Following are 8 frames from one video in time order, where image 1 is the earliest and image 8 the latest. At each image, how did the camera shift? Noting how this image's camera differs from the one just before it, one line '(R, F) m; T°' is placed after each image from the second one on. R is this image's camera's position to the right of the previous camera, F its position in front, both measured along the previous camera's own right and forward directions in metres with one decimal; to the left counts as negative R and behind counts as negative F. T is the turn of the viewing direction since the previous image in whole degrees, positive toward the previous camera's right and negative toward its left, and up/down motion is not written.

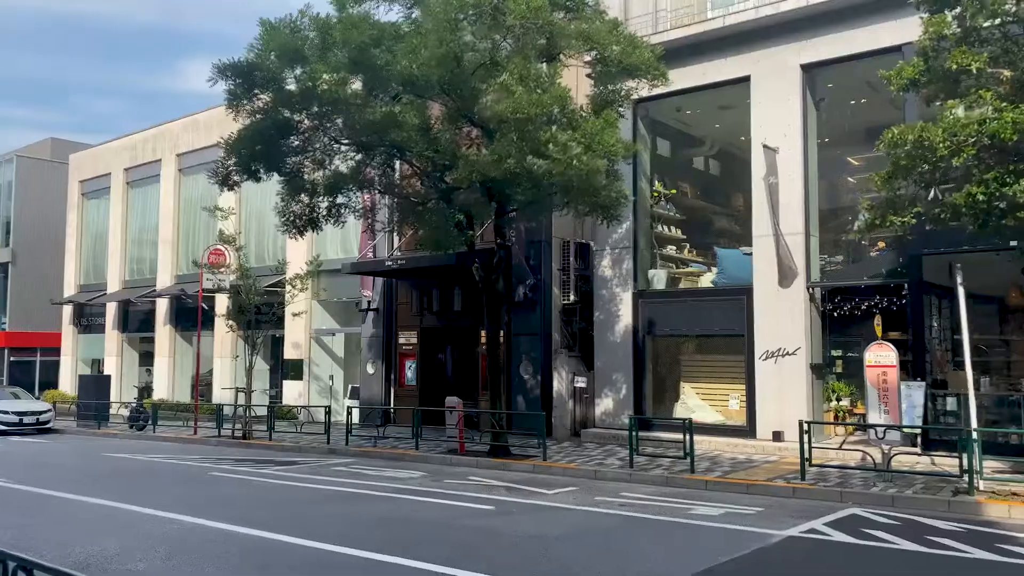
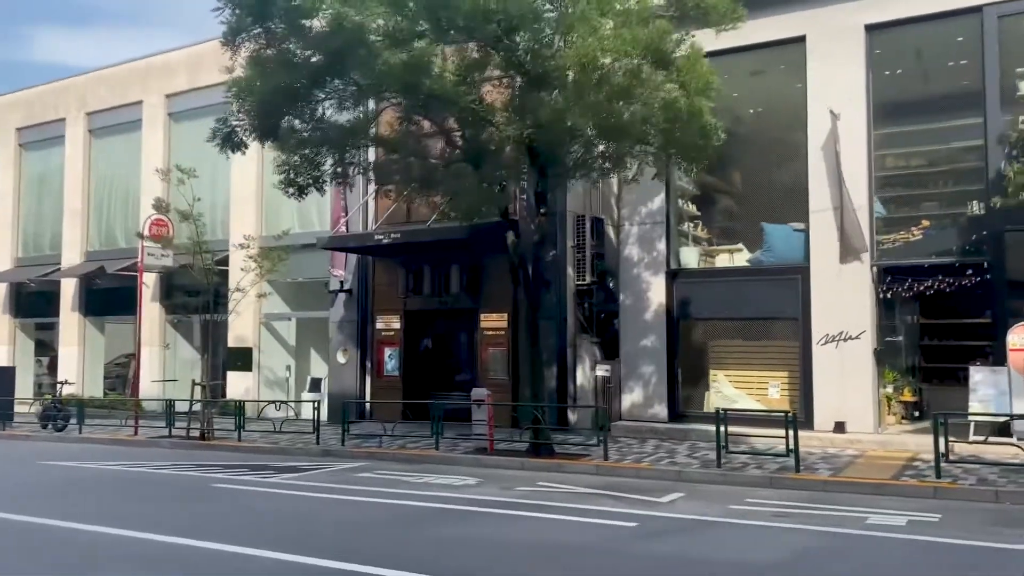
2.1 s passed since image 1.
(-2.9, +2.3) m; +8°
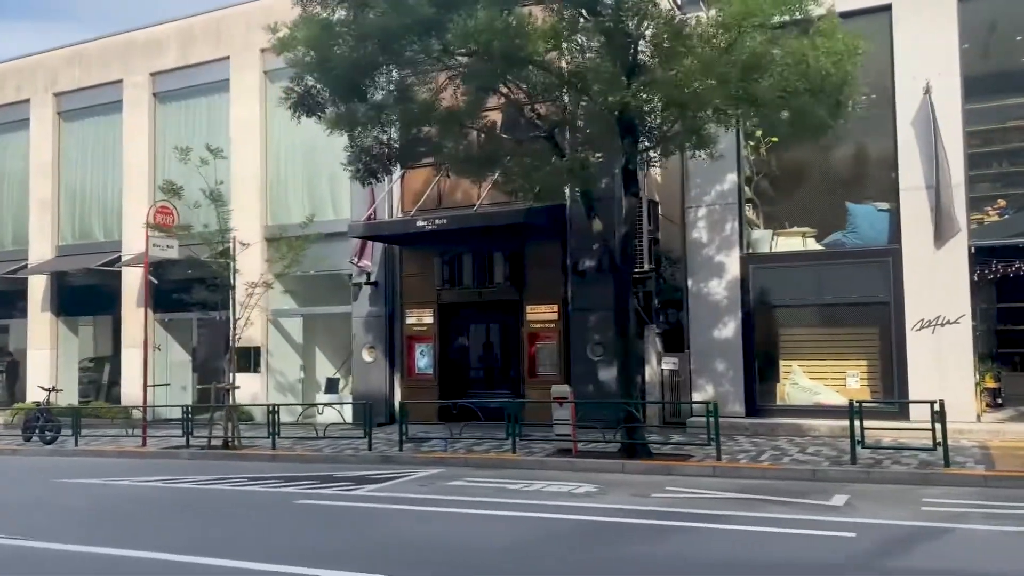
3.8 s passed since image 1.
(-2.4, +1.4) m; +5°
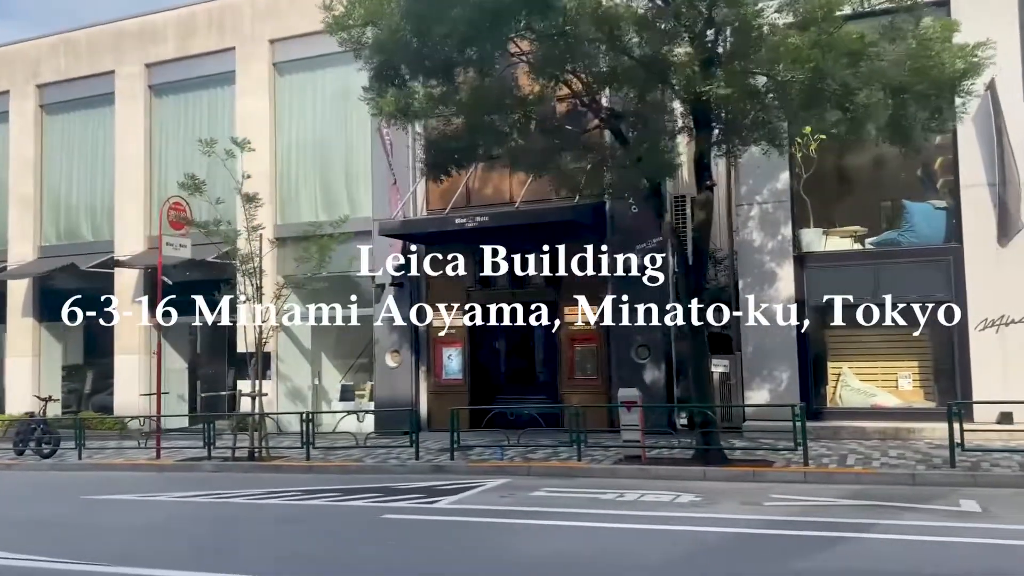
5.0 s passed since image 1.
(-1.8, +0.7) m; +4°
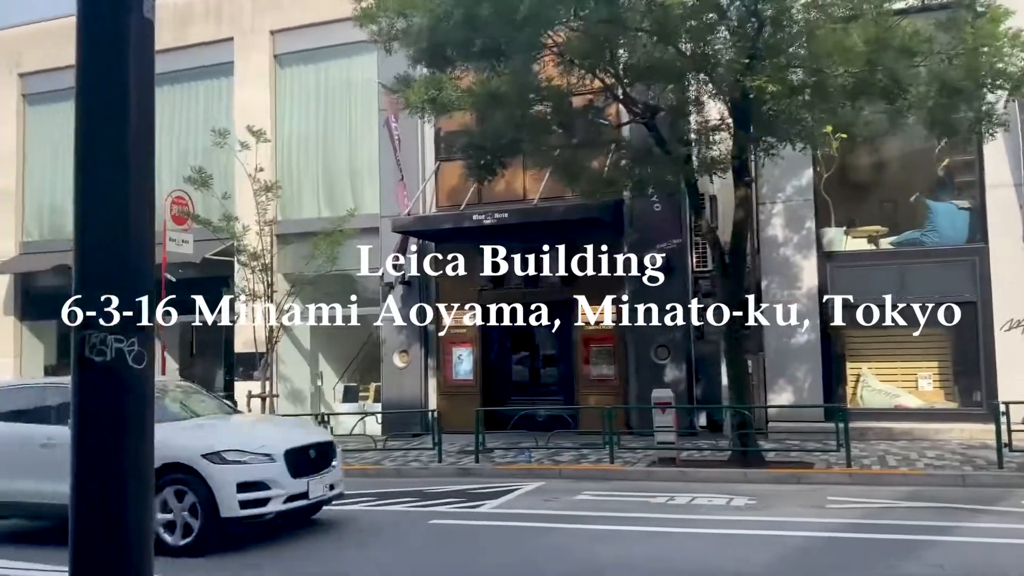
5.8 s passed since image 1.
(-1.0, +0.4) m; +3°
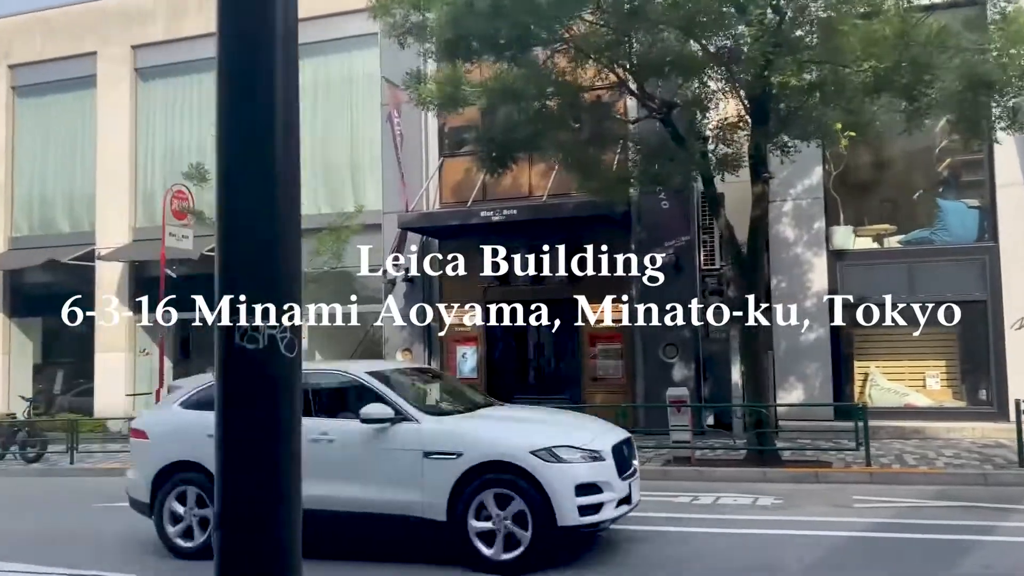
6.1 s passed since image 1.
(-0.5, +0.2) m; +1°
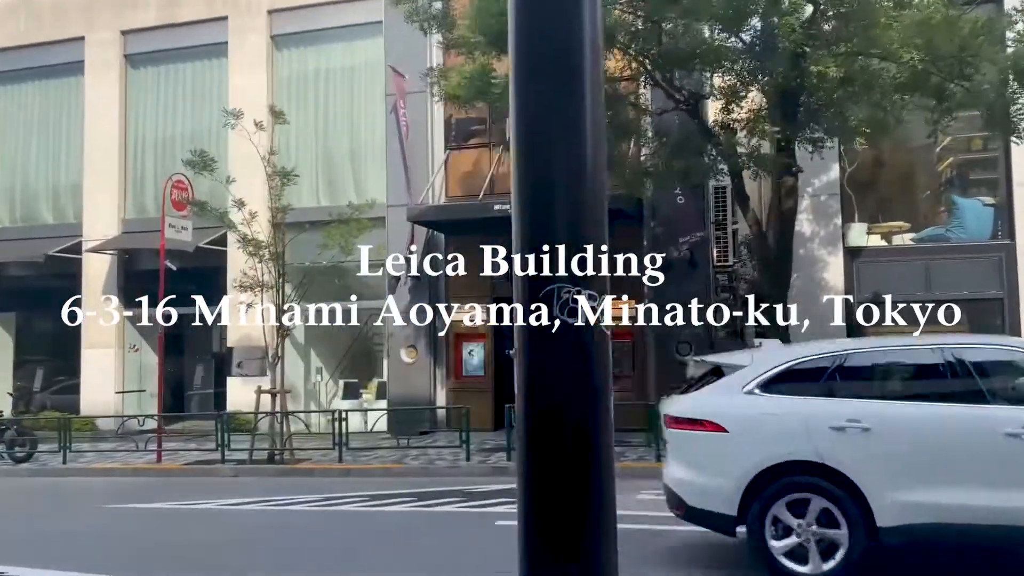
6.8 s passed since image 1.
(-0.8, +0.3) m; +2°
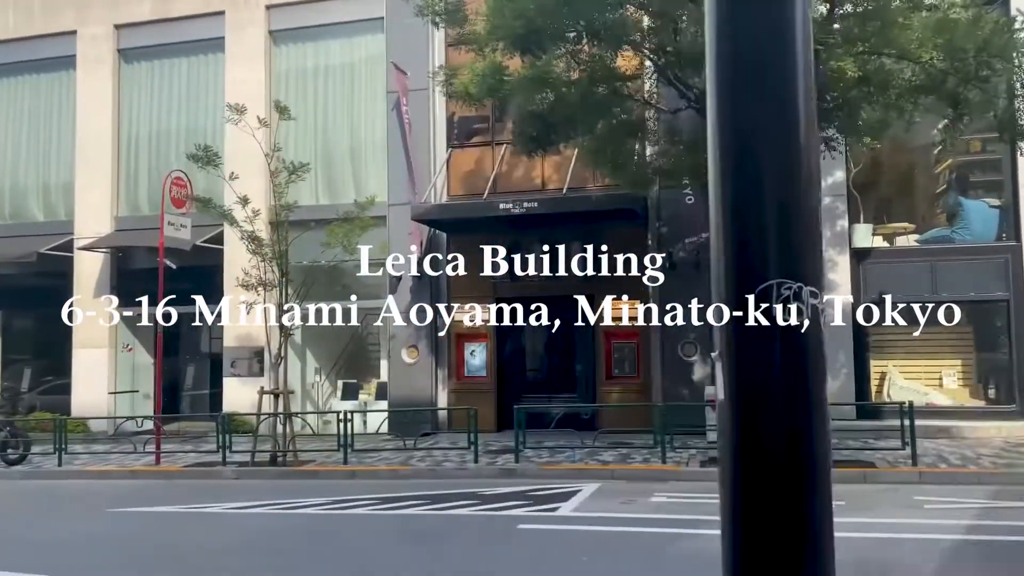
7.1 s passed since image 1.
(-0.4, +0.2) m; +1°
